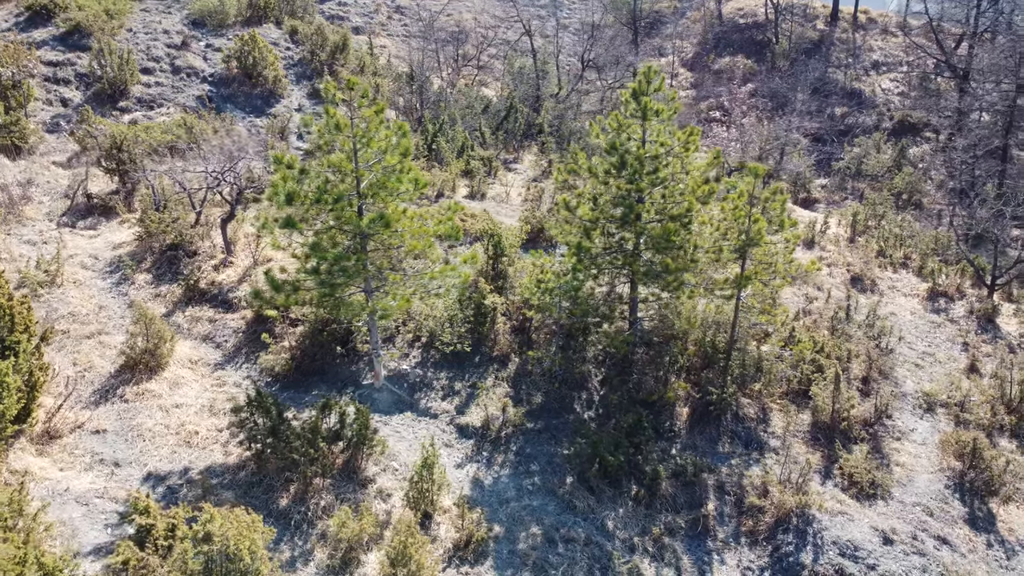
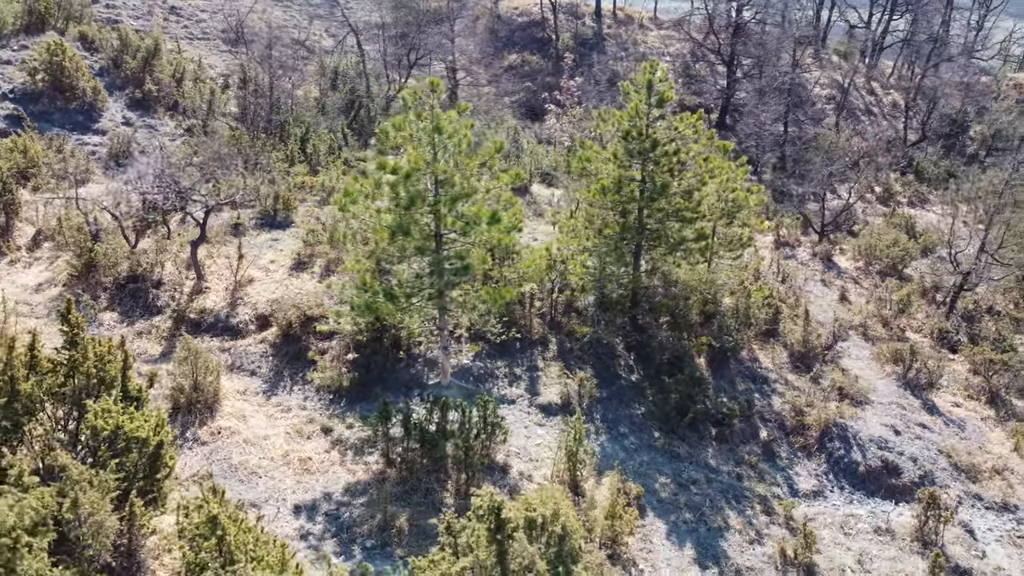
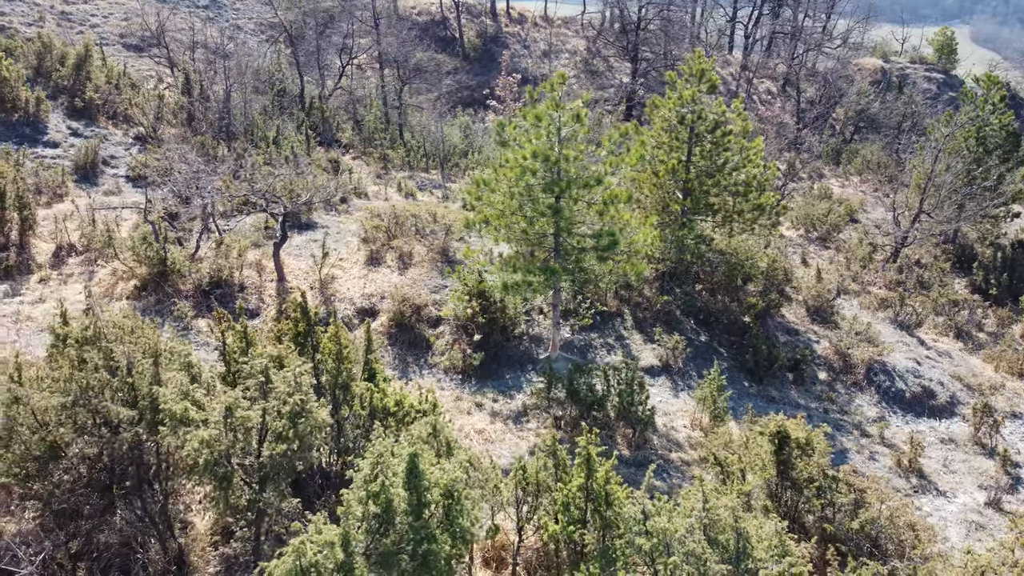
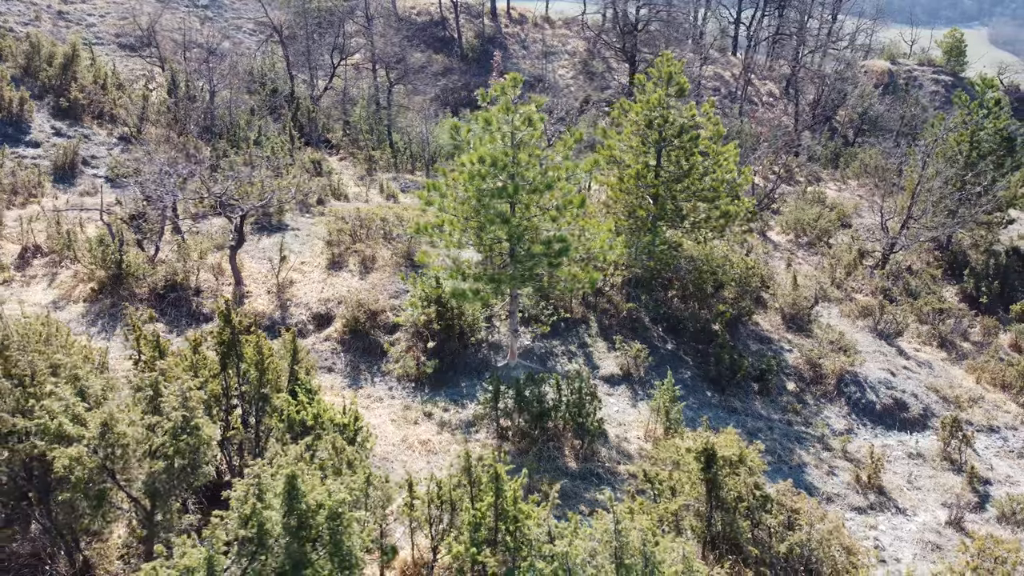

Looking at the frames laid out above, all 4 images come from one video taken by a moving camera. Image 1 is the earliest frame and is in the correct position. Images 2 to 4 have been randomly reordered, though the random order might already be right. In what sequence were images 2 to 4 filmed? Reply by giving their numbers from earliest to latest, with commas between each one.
2, 4, 3
